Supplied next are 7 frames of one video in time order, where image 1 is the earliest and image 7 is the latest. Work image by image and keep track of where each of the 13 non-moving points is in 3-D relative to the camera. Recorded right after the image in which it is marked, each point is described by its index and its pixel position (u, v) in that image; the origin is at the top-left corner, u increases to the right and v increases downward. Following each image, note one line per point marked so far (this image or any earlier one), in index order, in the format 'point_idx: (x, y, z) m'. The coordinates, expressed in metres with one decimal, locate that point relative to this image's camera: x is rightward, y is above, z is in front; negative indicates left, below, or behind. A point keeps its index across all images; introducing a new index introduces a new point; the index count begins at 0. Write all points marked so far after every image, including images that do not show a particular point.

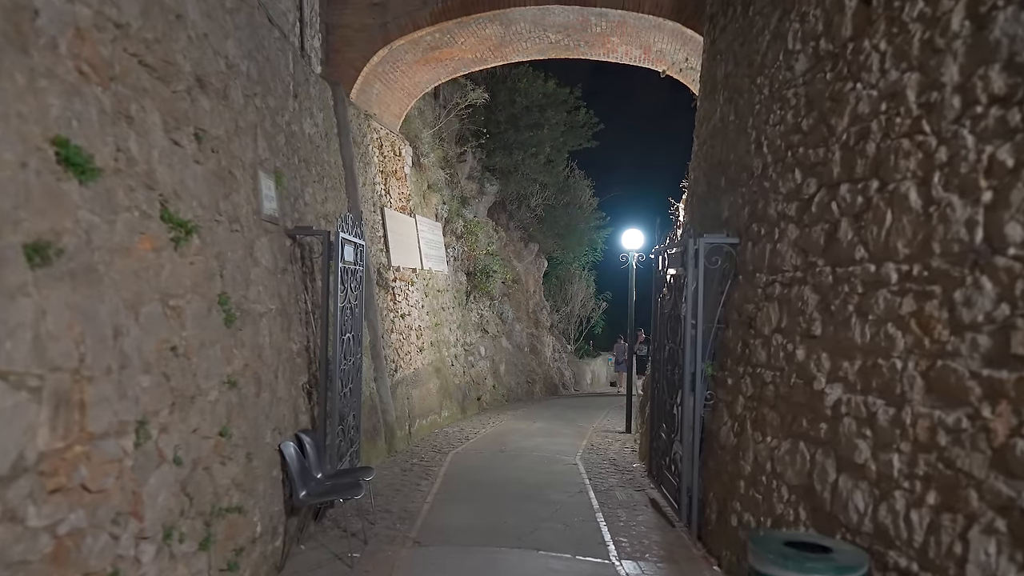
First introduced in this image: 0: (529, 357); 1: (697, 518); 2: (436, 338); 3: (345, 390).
0: (+0.4, -1.4, +15.7) m
1: (+1.2, -1.5, +5.1) m
2: (-1.1, -0.7, +11.0) m
3: (-1.3, -0.8, +5.9) m
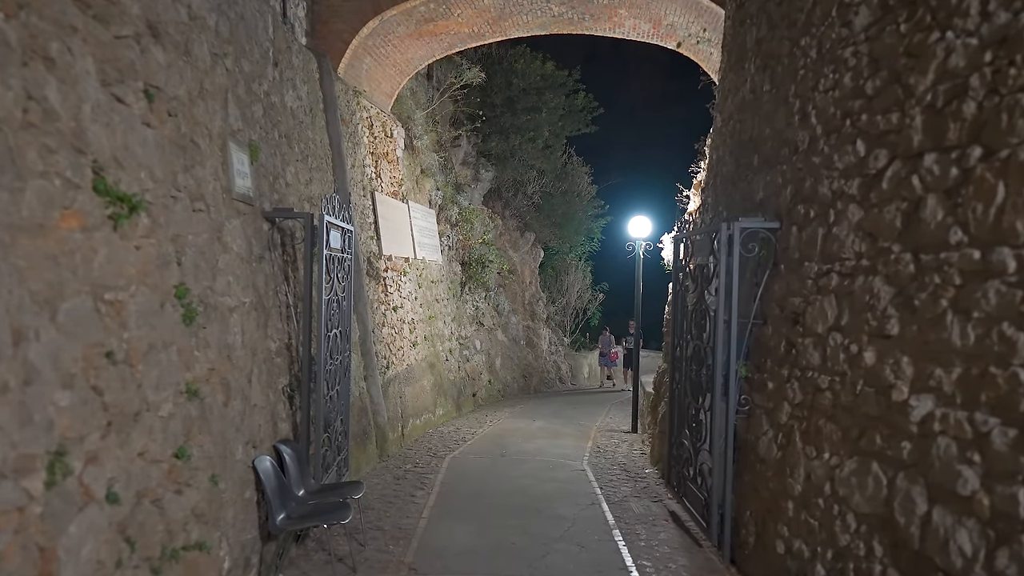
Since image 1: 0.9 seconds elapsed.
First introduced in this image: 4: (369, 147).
0: (+0.3, -1.2, +15.1) m
1: (+1.3, -1.5, +4.5) m
2: (-1.1, -0.6, +10.4) m
3: (-1.2, -0.7, +5.2) m
4: (-1.6, +1.6, +8.7) m
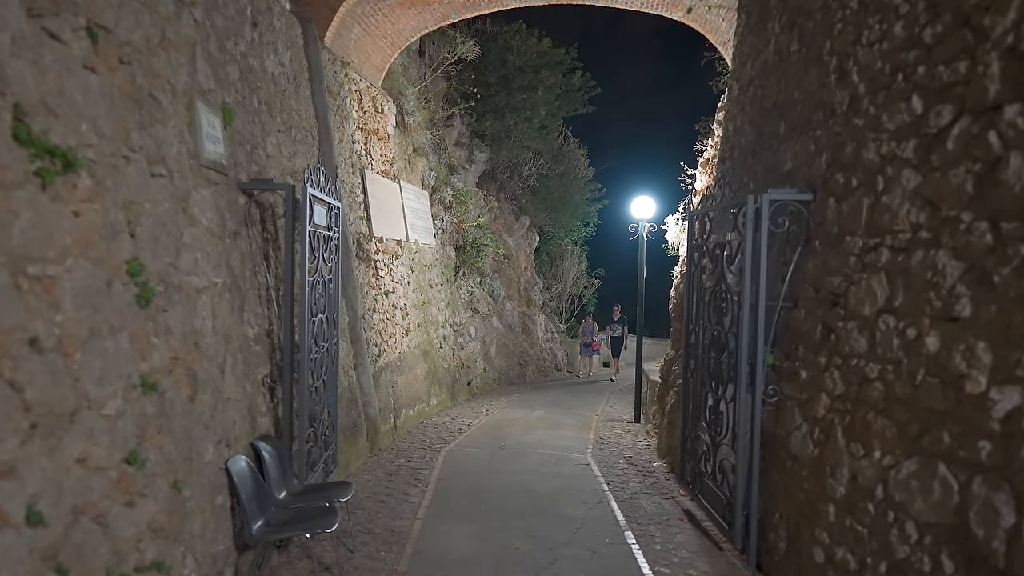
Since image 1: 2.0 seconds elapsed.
0: (+0.2, -1.0, +14.7) m
1: (+1.3, -1.4, +4.1) m
2: (-1.2, -0.4, +10.0) m
3: (-1.2, -0.6, +4.8) m
4: (-1.7, +1.8, +8.2) m
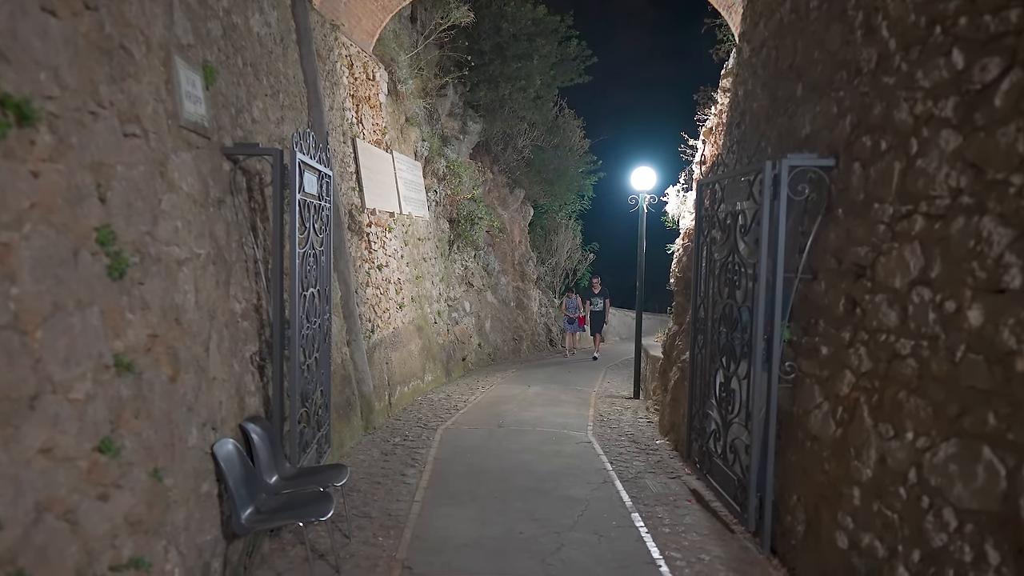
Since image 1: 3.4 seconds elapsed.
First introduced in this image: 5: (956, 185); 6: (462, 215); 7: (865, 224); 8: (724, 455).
0: (+0.1, -0.5, +14.5) m
1: (+1.3, -1.2, +3.9) m
2: (-1.2, -0.1, +9.7) m
3: (-1.2, -0.4, +4.6) m
4: (-1.7, +2.1, +7.9) m
5: (+1.6, +0.4, +2.8) m
6: (-0.8, +1.2, +12.1) m
7: (+1.6, +0.3, +3.4) m
8: (+1.3, -1.0, +4.5) m
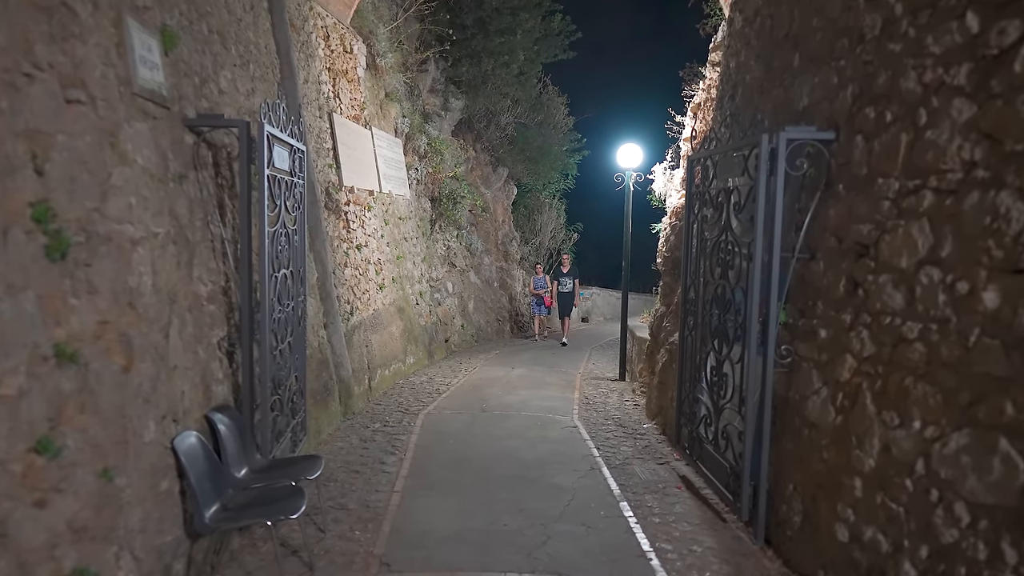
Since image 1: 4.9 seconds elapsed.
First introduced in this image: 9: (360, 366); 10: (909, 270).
0: (-0.2, -0.1, +14.3) m
1: (+1.3, -1.1, +3.7) m
2: (-1.4, +0.2, +9.5) m
3: (-1.3, -0.3, +4.3) m
4: (-1.9, +2.3, +7.6) m
5: (+1.6, +0.5, +2.6) m
6: (-1.1, +1.5, +11.8) m
7: (+1.5, +0.4, +3.2) m
8: (+1.2, -0.9, +4.3) m
9: (-1.4, -0.7, +7.0) m
10: (+1.5, +0.1, +2.9) m
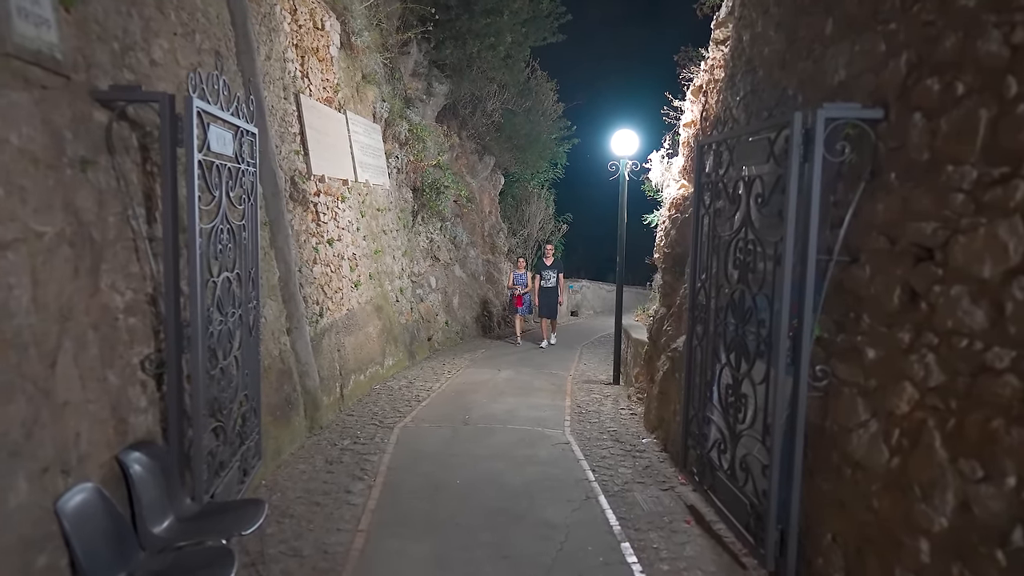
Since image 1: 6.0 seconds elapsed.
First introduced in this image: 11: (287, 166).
0: (-0.5, 0.0, +13.7) m
1: (+1.2, -1.2, +3.2) m
2: (-1.6, +0.2, +8.8) m
3: (-1.4, -0.4, +3.7) m
4: (-2.0, +2.3, +6.9) m
5: (+1.5, +0.4, +2.0) m
6: (-1.3, +1.6, +11.2) m
7: (+1.4, +0.3, +2.6) m
8: (+1.1, -0.9, +3.7) m
9: (-1.5, -0.7, +6.3) m
10: (+1.4, 0.0, +2.3) m
11: (-1.9, +1.0, +6.3) m
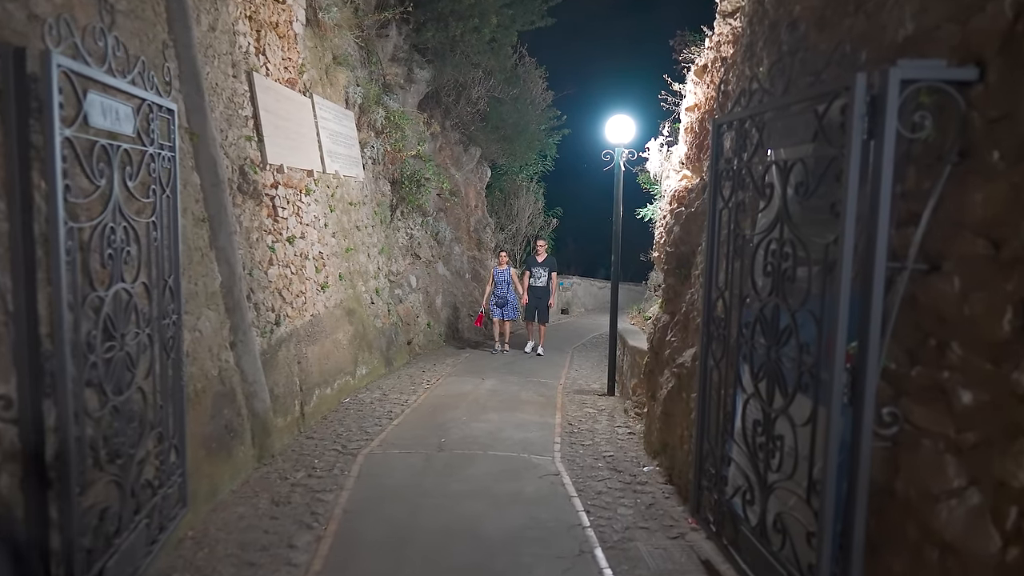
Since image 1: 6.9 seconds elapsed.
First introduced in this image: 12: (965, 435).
0: (-0.7, 0.0, +12.9) m
1: (+1.1, -1.2, +2.4) m
2: (-1.7, +0.2, +8.1) m
3: (-1.5, -0.4, +2.9) m
4: (-2.1, +2.3, +6.1) m
5: (+1.4, +0.3, +1.3) m
6: (-1.5, +1.6, +10.4) m
7: (+1.4, +0.3, +1.8) m
8: (+1.0, -1.0, +3.0) m
9: (-1.7, -0.7, +5.6) m
10: (+1.4, 0.0, +1.5) m
11: (-2.0, +1.0, +5.5) m
12: (+1.2, -0.4, +2.1) m
